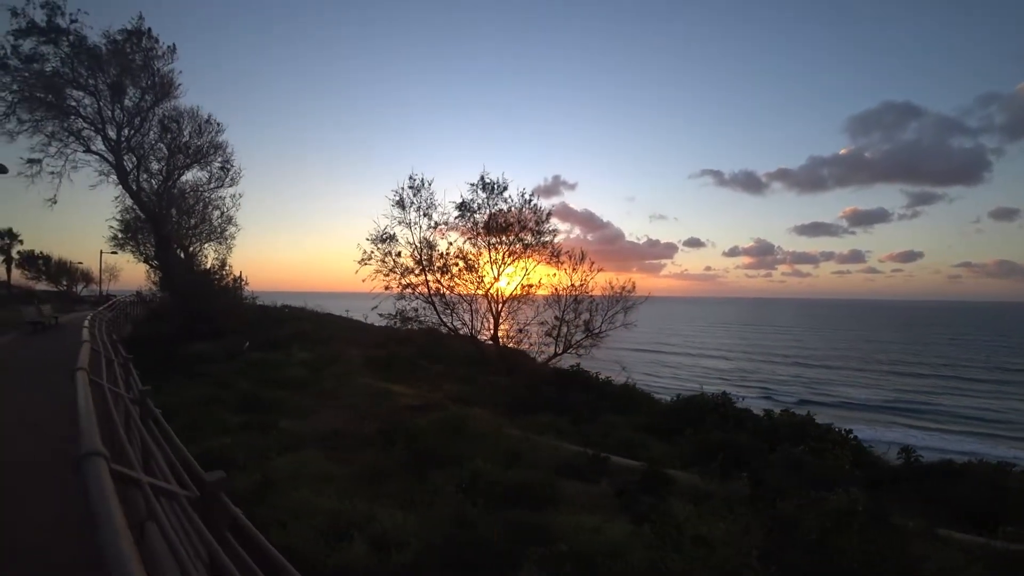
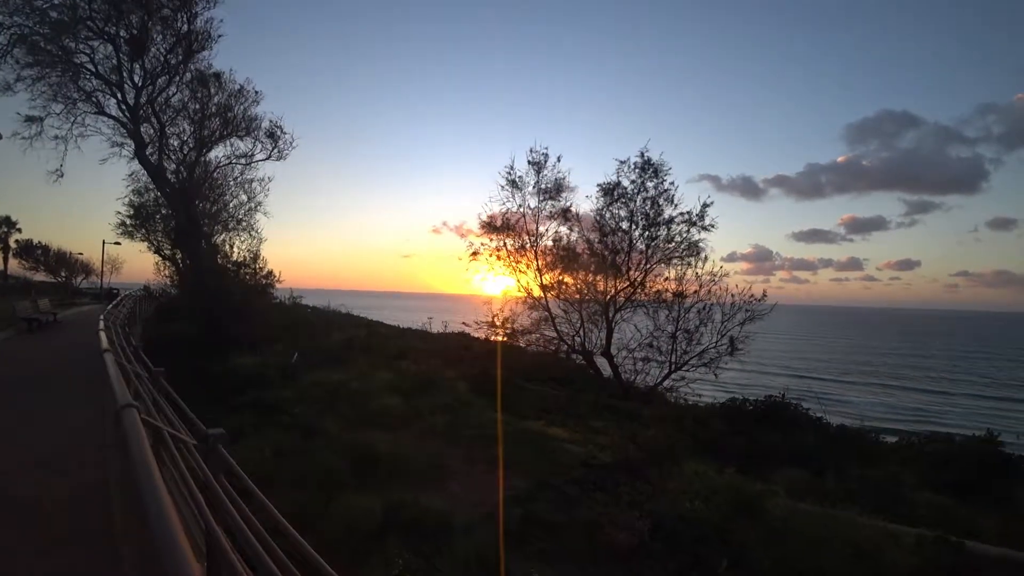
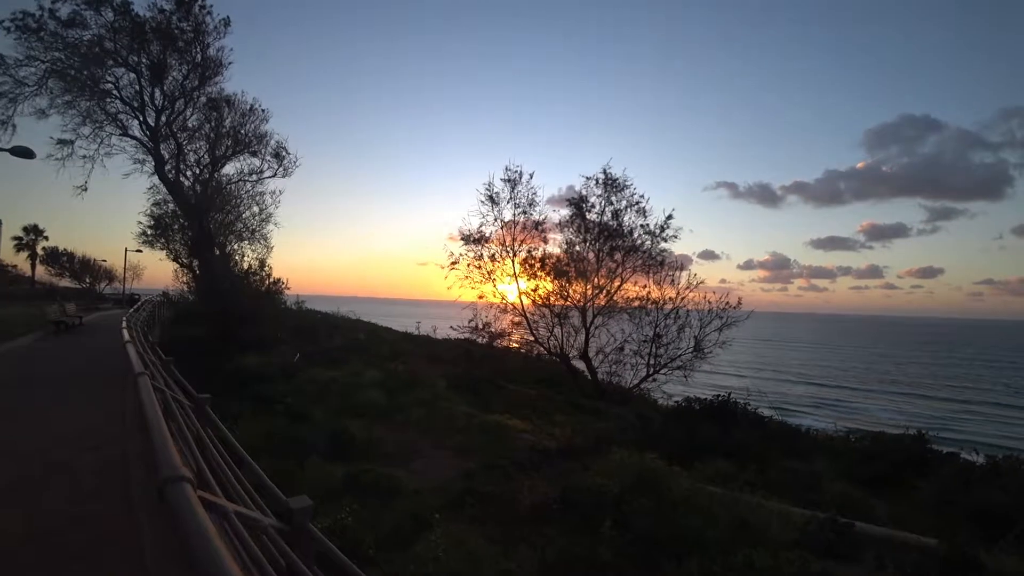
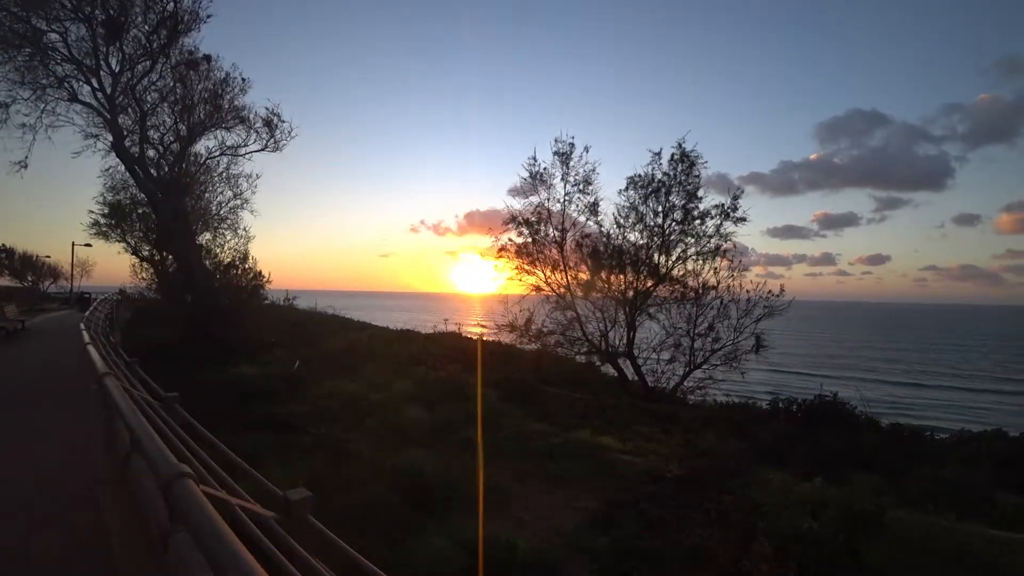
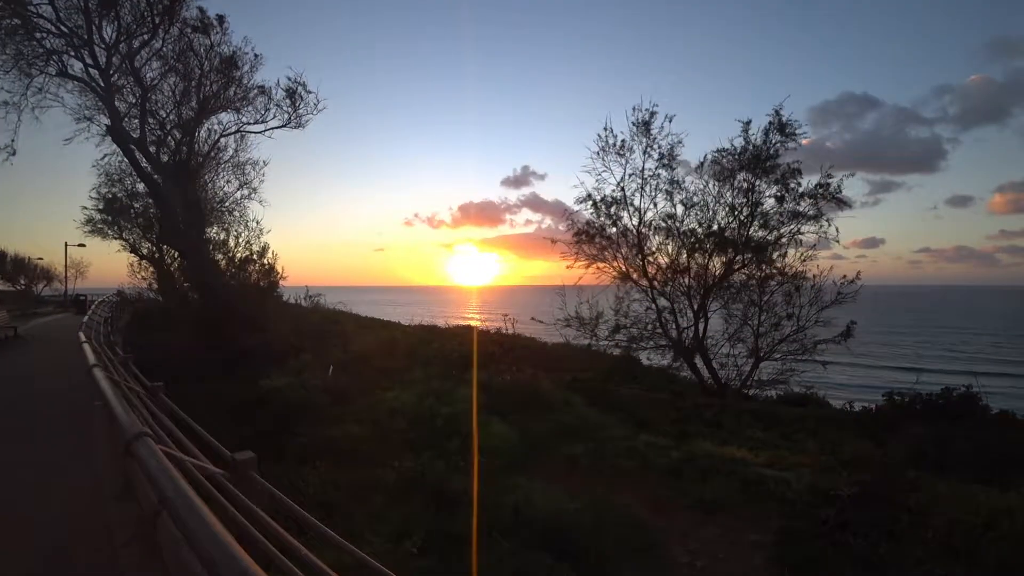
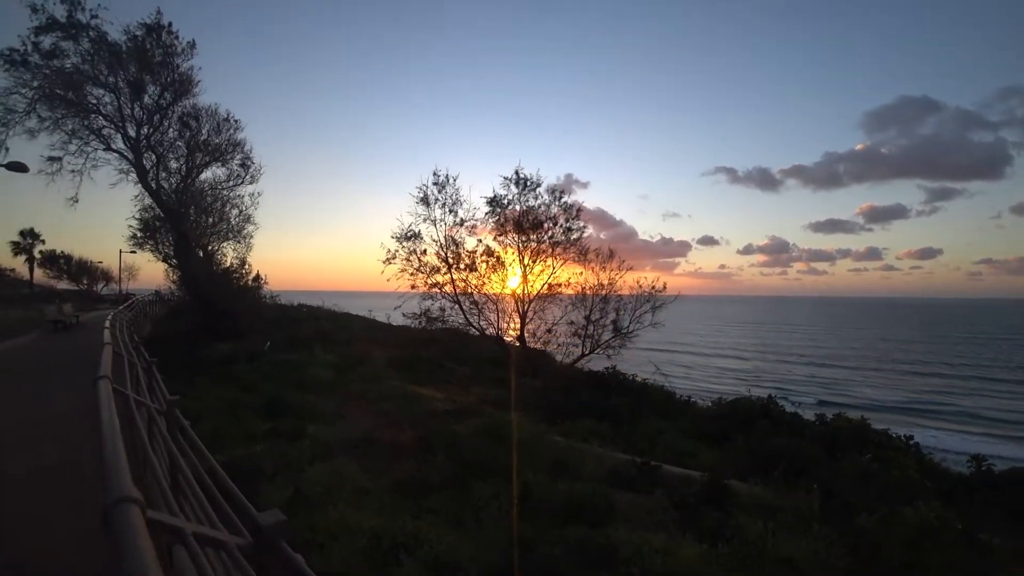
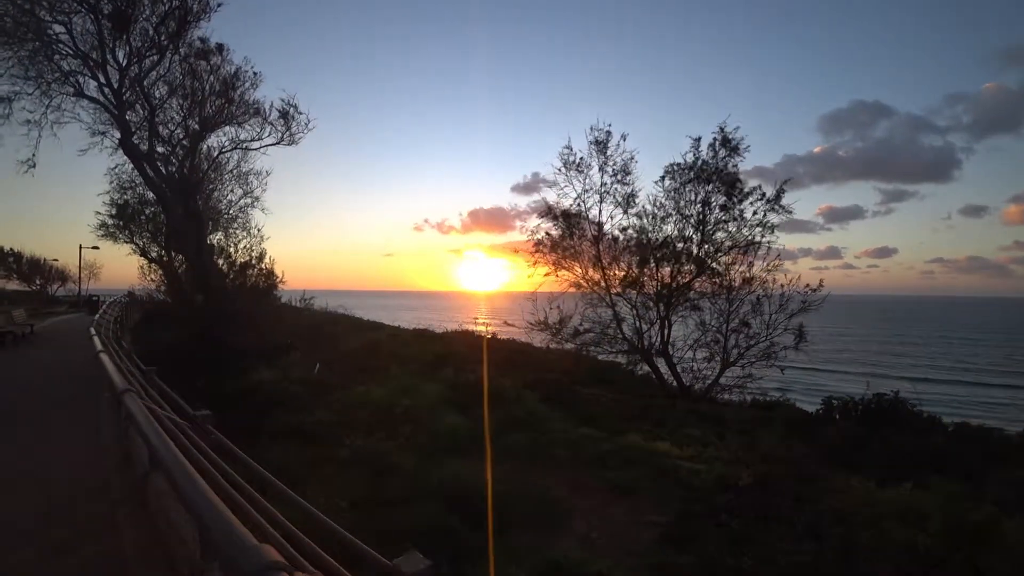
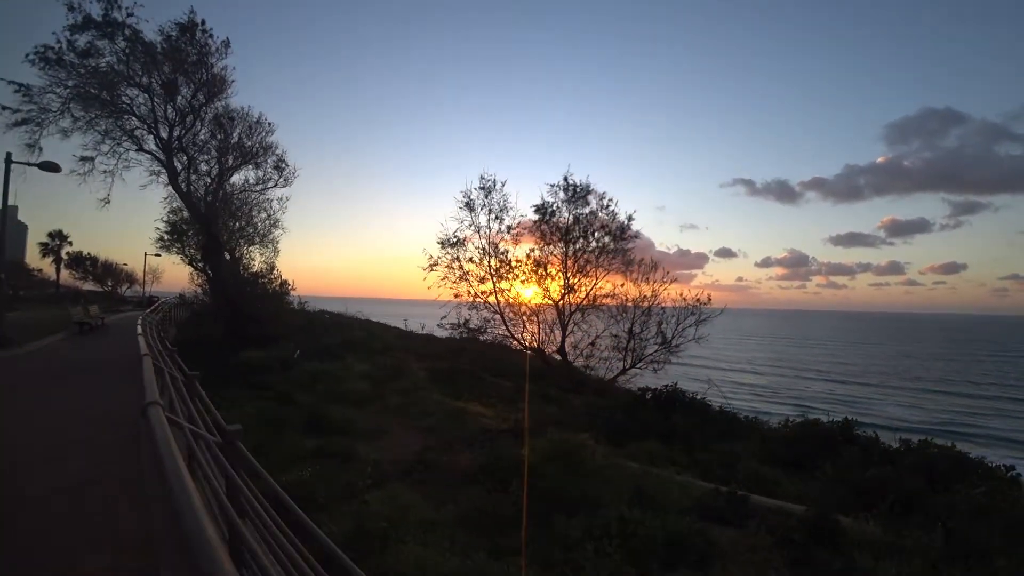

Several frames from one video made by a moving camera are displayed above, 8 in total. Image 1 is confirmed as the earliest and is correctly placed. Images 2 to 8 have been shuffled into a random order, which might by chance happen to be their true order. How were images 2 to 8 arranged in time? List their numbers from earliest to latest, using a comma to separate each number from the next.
6, 8, 3, 2, 4, 7, 5
